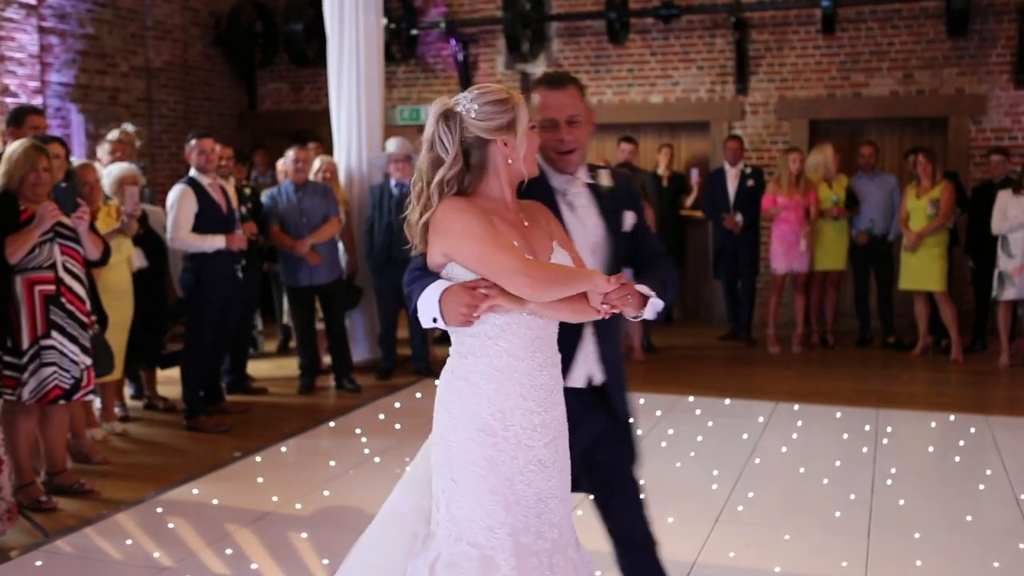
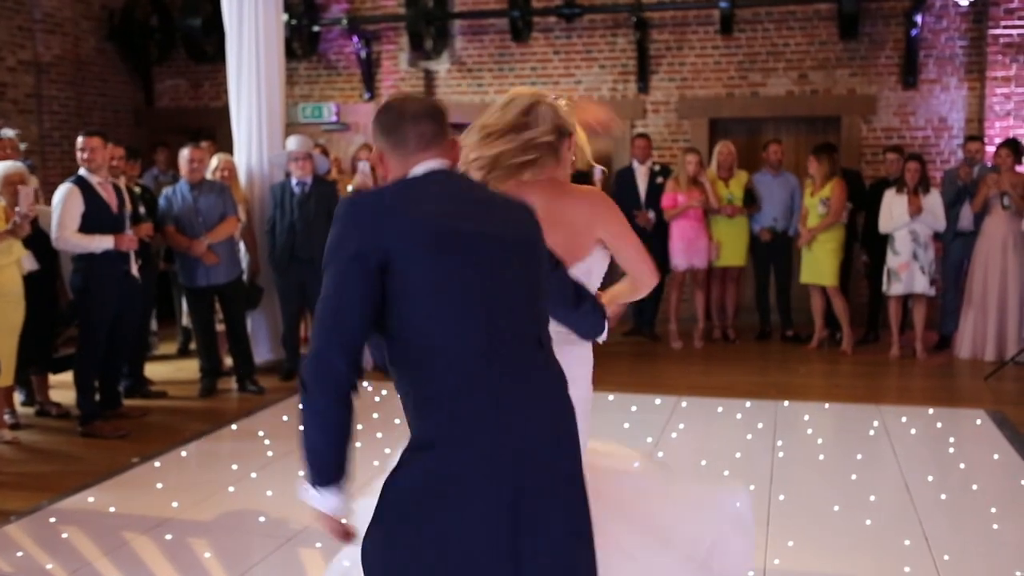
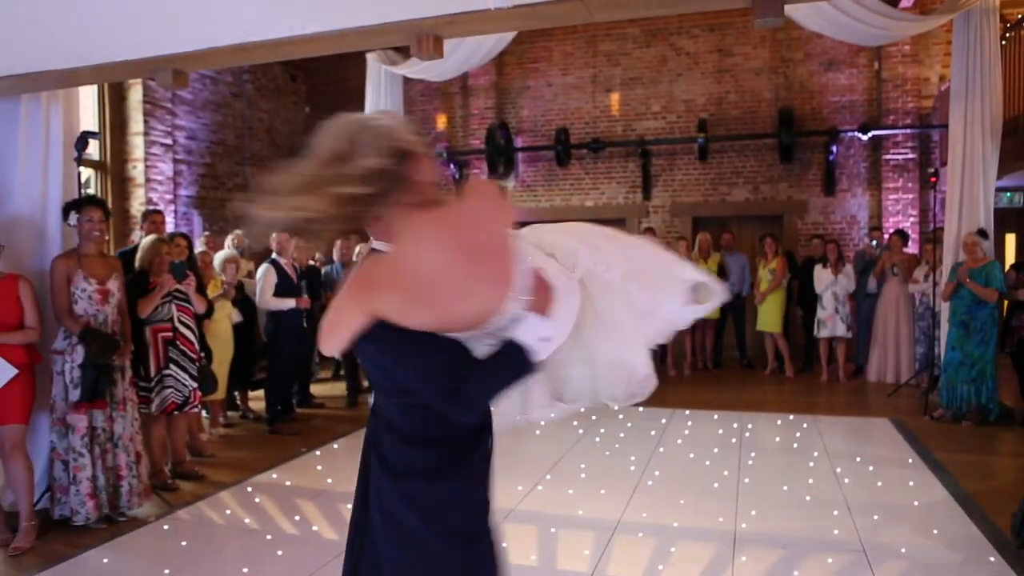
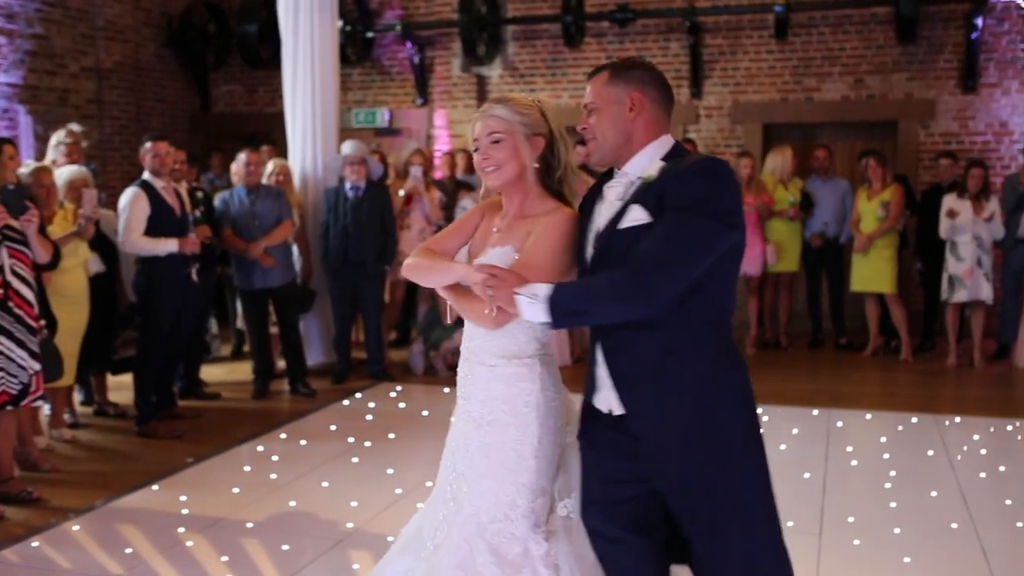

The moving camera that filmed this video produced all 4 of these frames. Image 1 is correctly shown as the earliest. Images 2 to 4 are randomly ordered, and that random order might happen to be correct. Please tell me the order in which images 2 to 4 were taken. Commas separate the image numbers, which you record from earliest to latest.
4, 2, 3
